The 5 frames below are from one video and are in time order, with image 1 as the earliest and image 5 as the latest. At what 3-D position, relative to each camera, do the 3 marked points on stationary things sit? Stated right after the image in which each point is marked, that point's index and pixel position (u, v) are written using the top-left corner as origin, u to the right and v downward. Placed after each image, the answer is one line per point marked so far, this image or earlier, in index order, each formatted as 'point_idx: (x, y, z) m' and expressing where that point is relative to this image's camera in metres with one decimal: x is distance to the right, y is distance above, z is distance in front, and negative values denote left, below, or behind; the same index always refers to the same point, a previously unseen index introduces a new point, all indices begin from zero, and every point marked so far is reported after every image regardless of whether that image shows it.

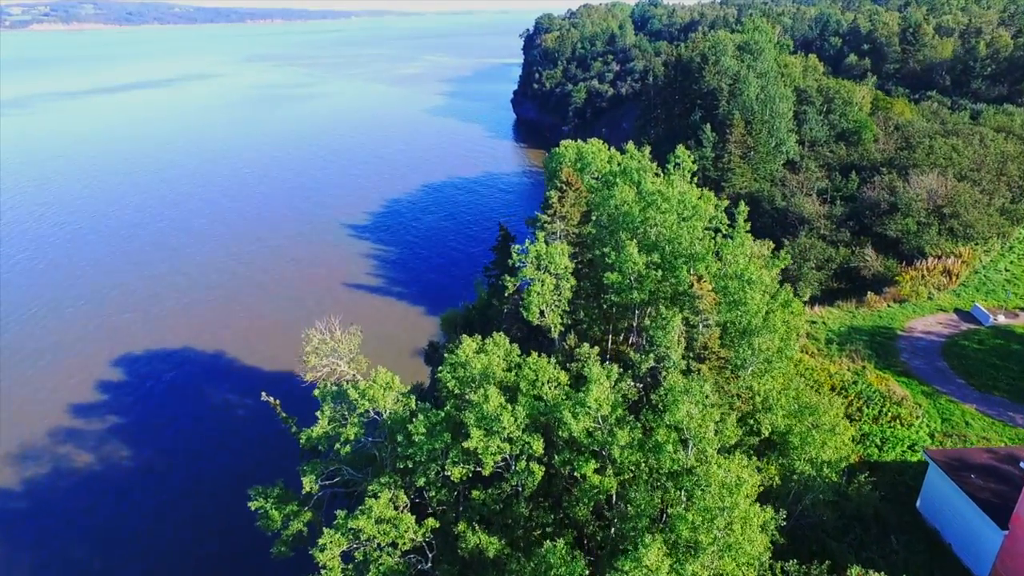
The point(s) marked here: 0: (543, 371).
0: (+0.9, -2.4, +18.9) m
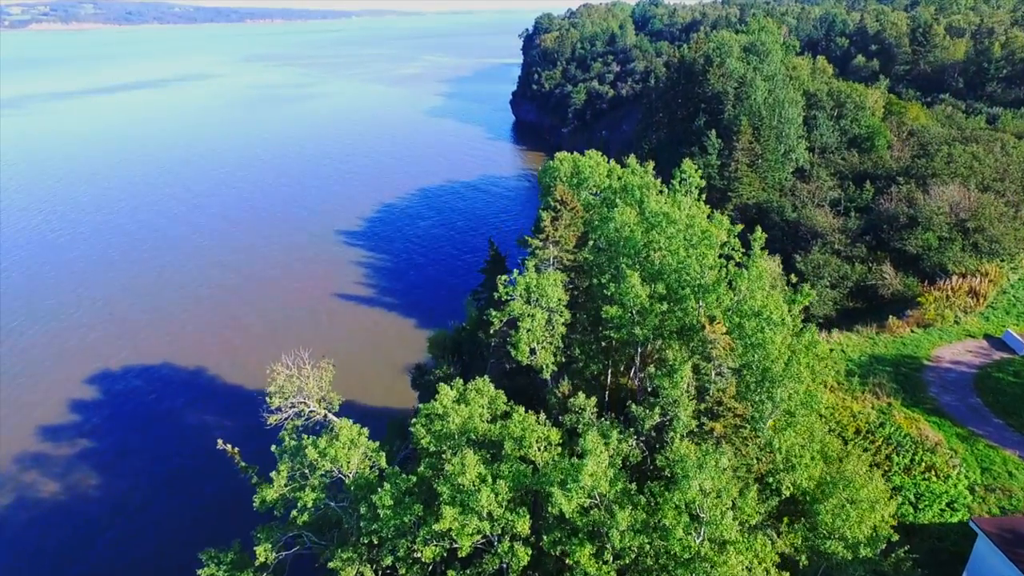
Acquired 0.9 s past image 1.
0: (+0.5, -3.5, +16.4) m
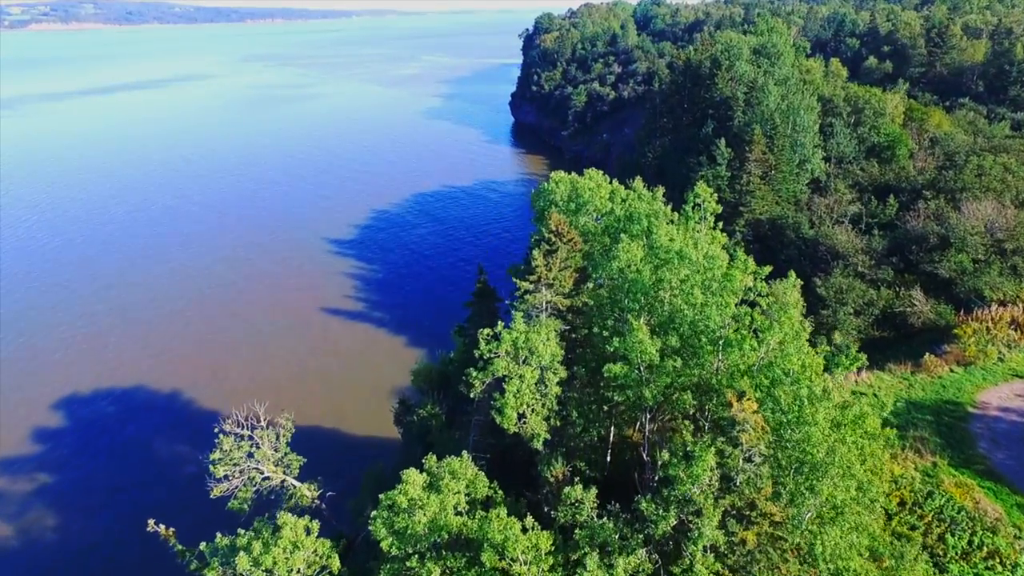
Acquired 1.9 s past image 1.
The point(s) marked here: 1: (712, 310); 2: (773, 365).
0: (+0.1, -4.9, +13.1) m
1: (+5.1, -0.6, +16.7) m
2: (+6.1, -1.8, +15.6) m
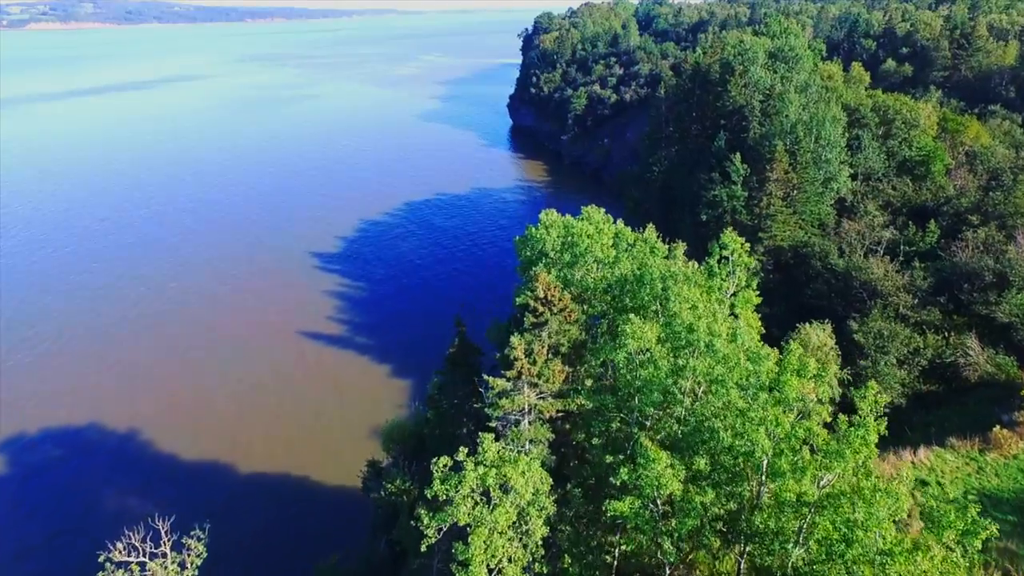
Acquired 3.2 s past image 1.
0: (-0.5, -6.9, +8.5) m
1: (+4.5, -2.6, +12.1) m
2: (+5.5, -3.8, +10.9) m
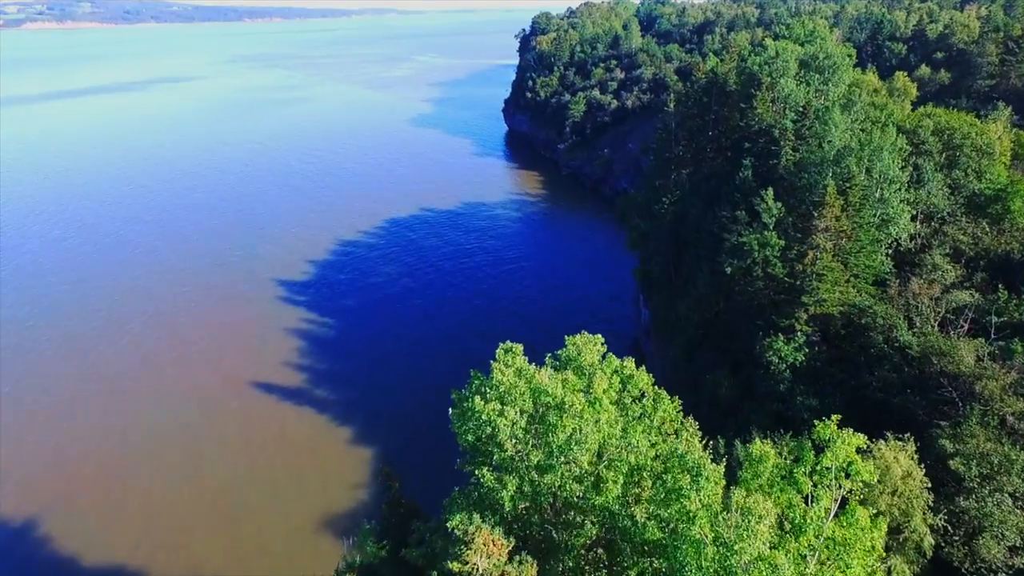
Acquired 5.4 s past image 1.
0: (-1.7, -10.3, +0.4) m
1: (+3.3, -6.0, +4.0) m
2: (+4.4, -7.2, +2.9) m
